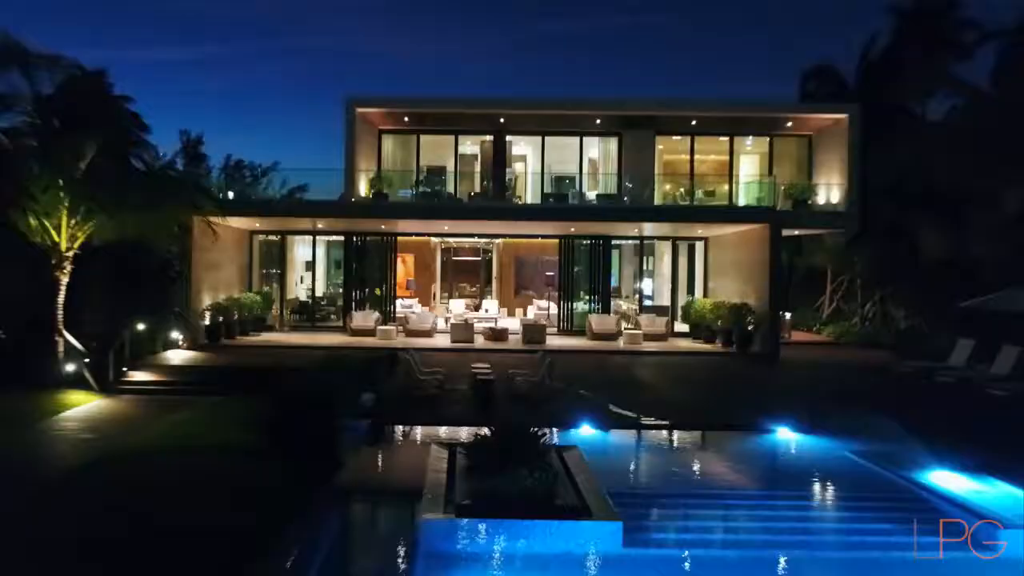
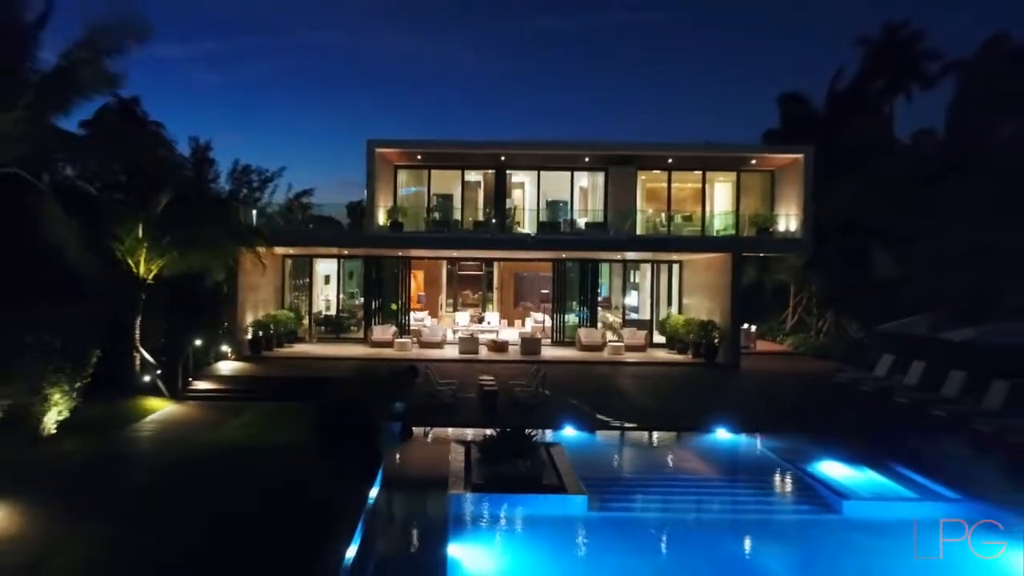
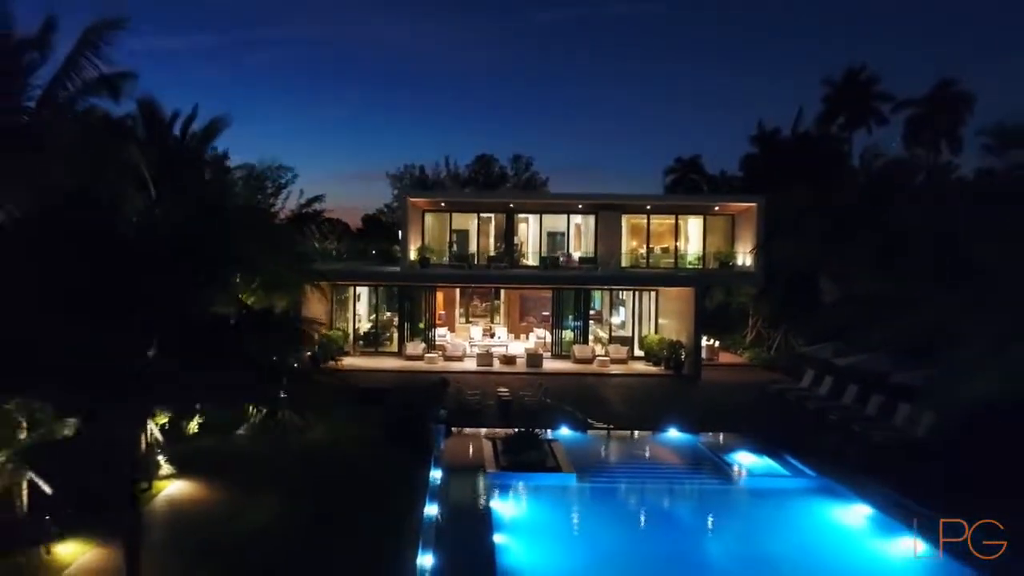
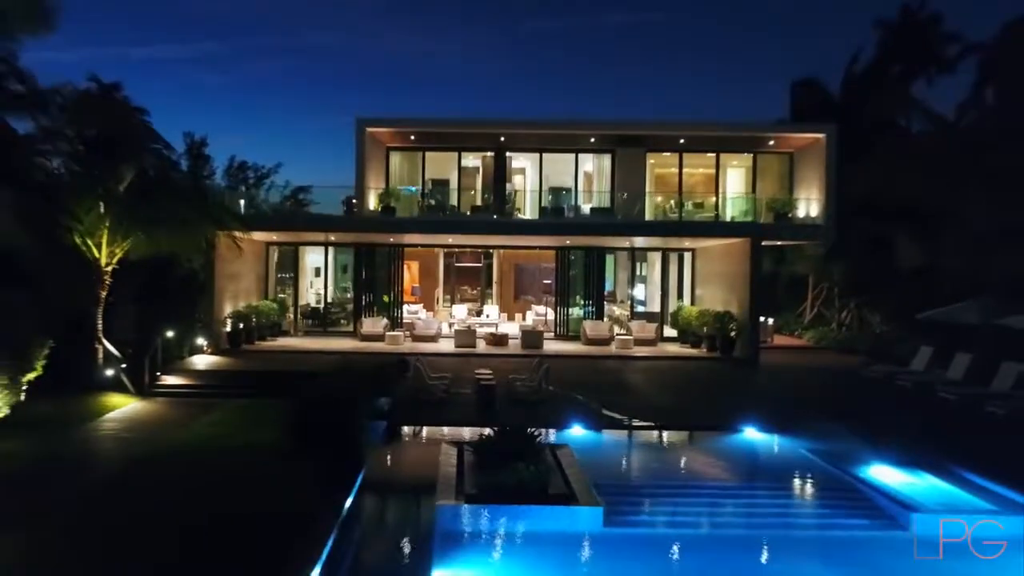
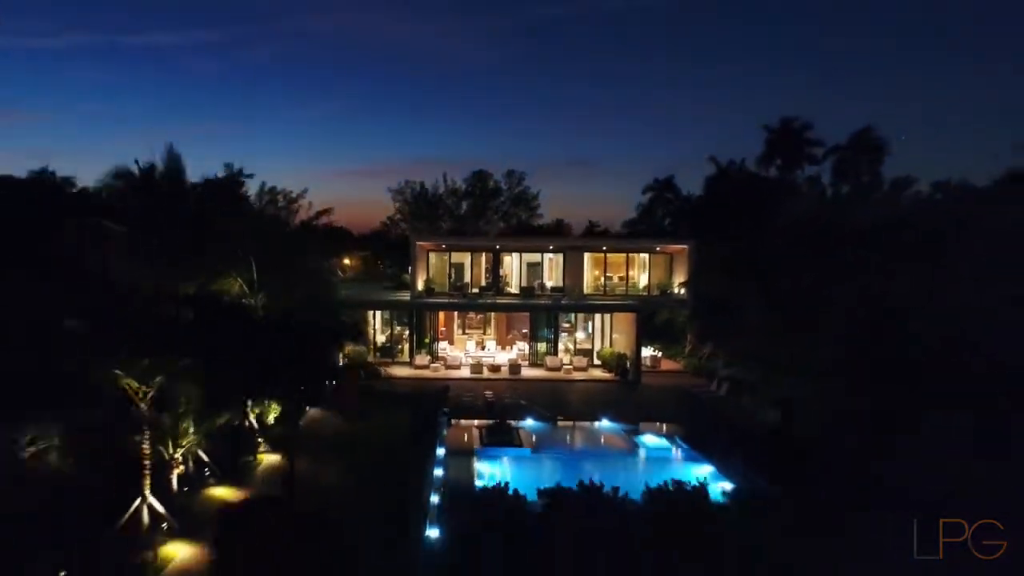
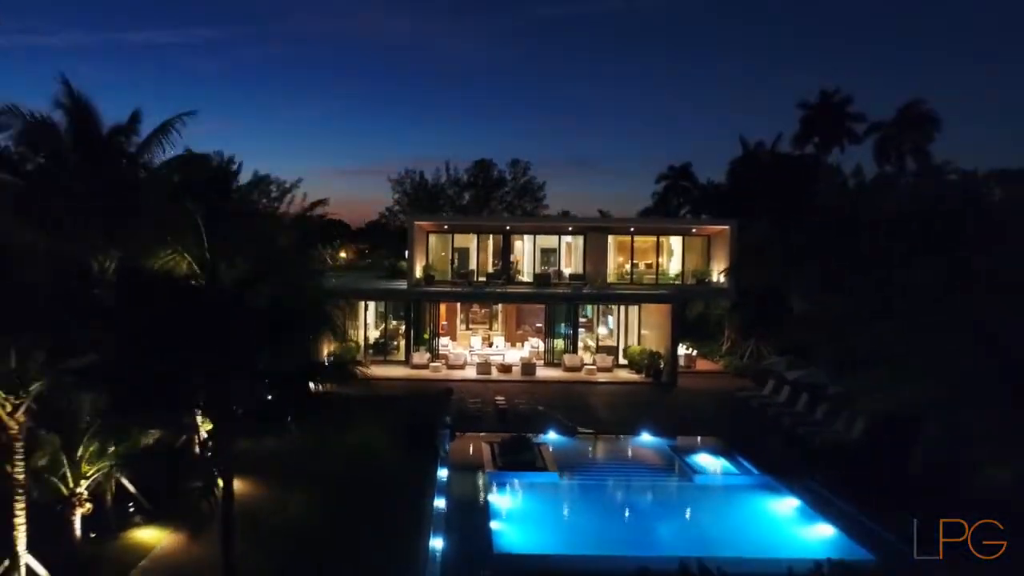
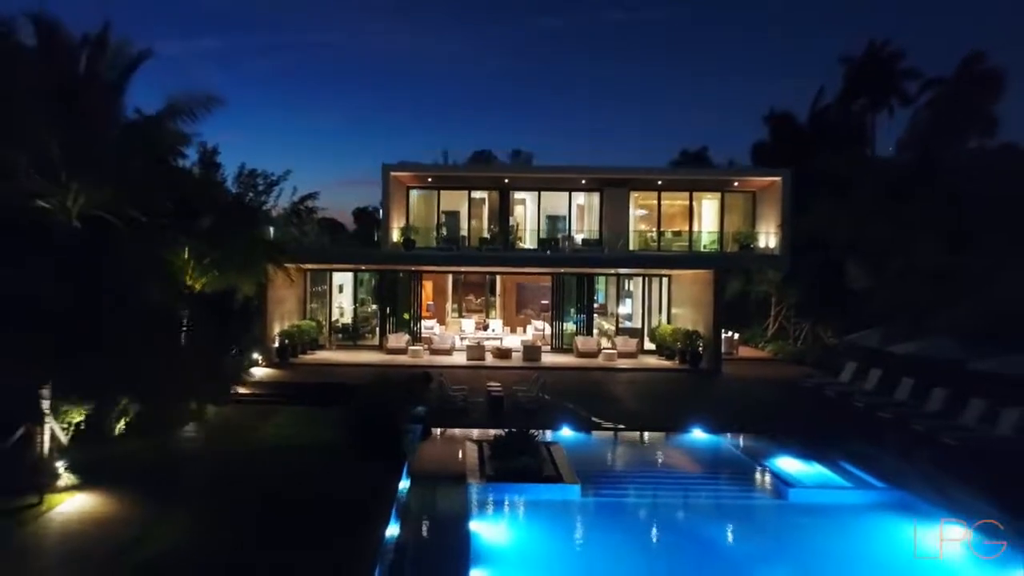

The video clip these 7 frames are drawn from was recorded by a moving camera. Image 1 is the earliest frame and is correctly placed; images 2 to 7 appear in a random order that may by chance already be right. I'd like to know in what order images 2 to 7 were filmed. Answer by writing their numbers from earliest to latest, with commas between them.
4, 2, 7, 3, 6, 5
